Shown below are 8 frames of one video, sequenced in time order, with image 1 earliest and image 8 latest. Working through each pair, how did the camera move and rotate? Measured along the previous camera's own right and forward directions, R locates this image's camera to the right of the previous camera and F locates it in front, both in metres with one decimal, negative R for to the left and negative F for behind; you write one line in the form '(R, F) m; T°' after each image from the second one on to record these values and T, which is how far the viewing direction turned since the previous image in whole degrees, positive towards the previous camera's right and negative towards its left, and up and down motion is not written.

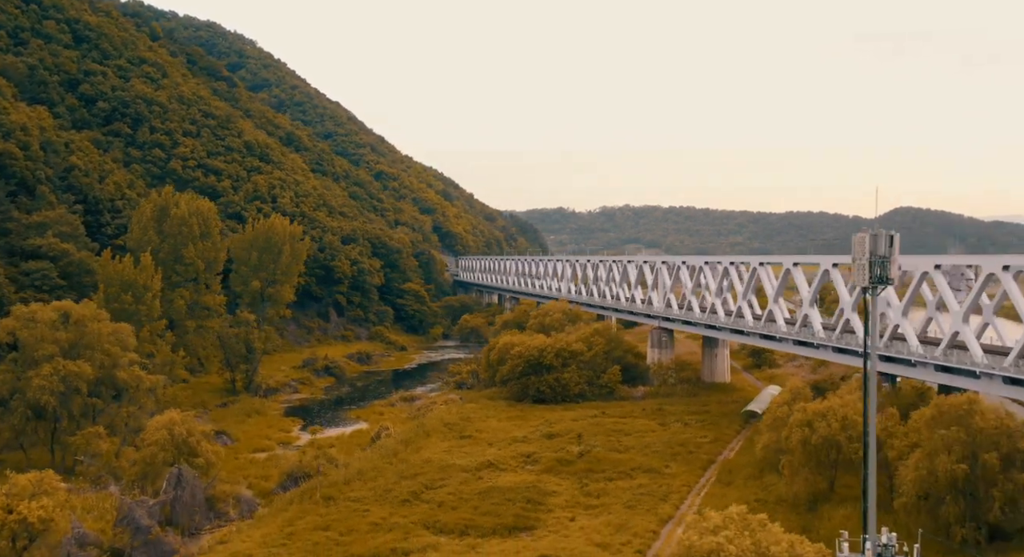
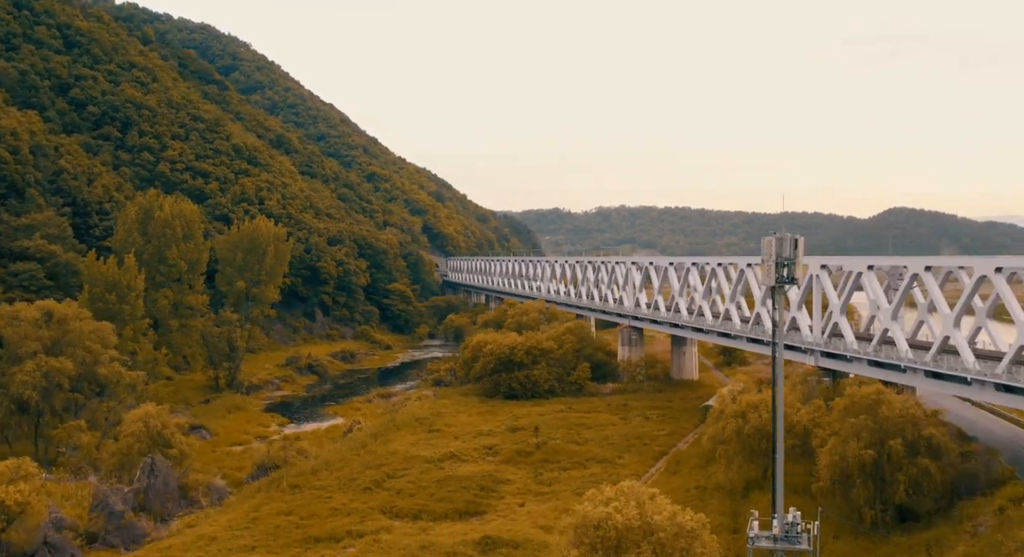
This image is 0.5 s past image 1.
(+1.8, -1.9) m; 0°
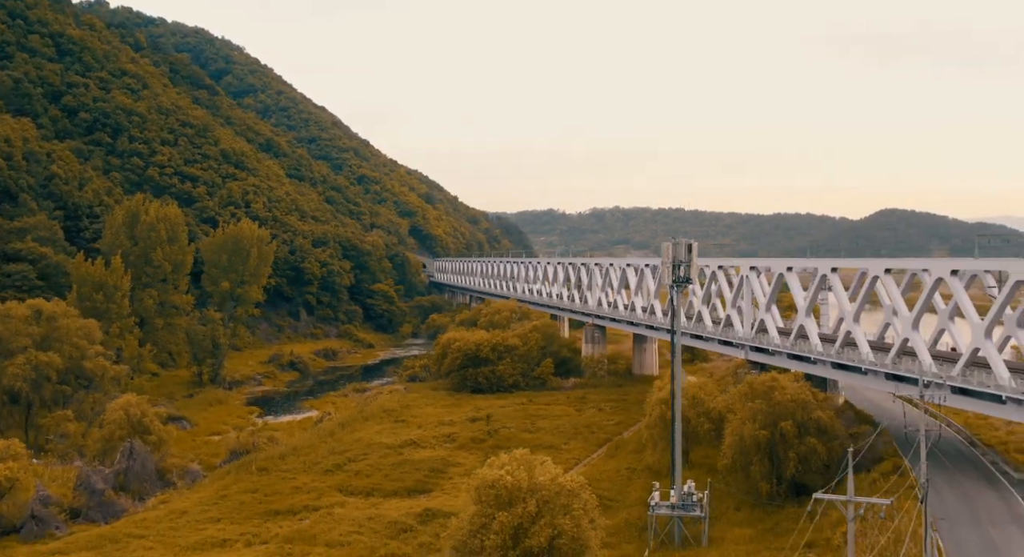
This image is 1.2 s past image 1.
(+2.3, -3.3) m; 0°
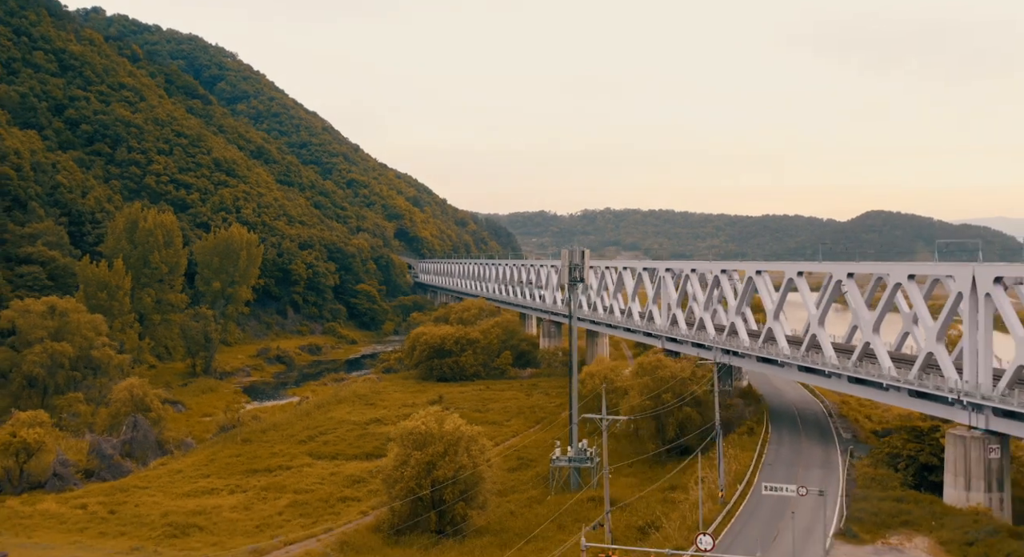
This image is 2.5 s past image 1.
(+2.8, -7.0) m; 0°
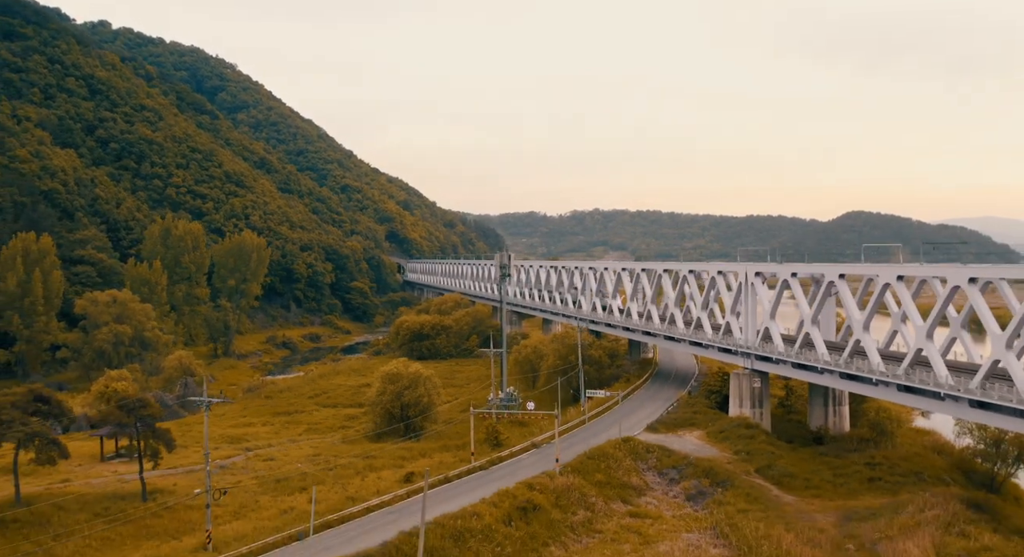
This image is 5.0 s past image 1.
(+2.8, -15.0) m; 0°
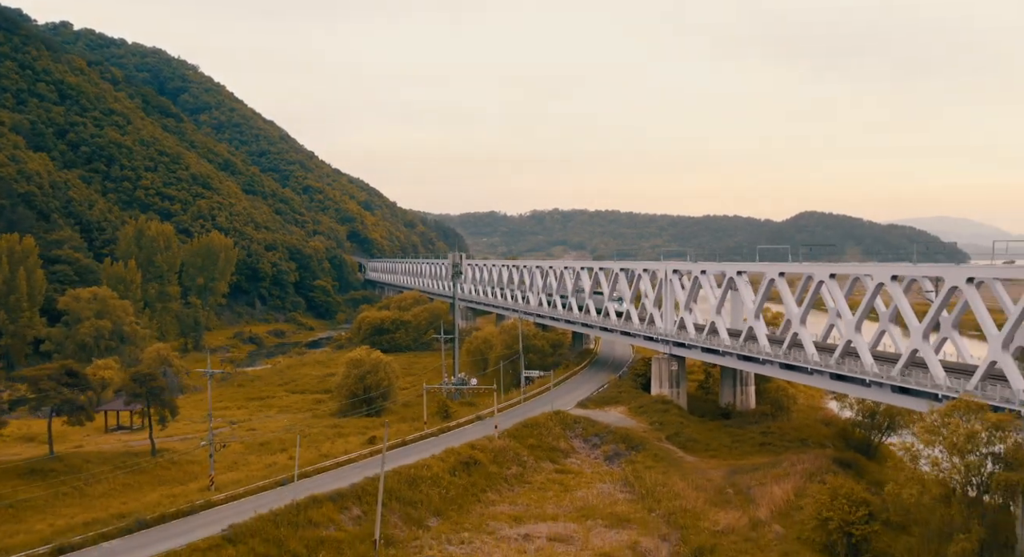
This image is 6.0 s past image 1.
(+0.7, -6.0) m; +3°
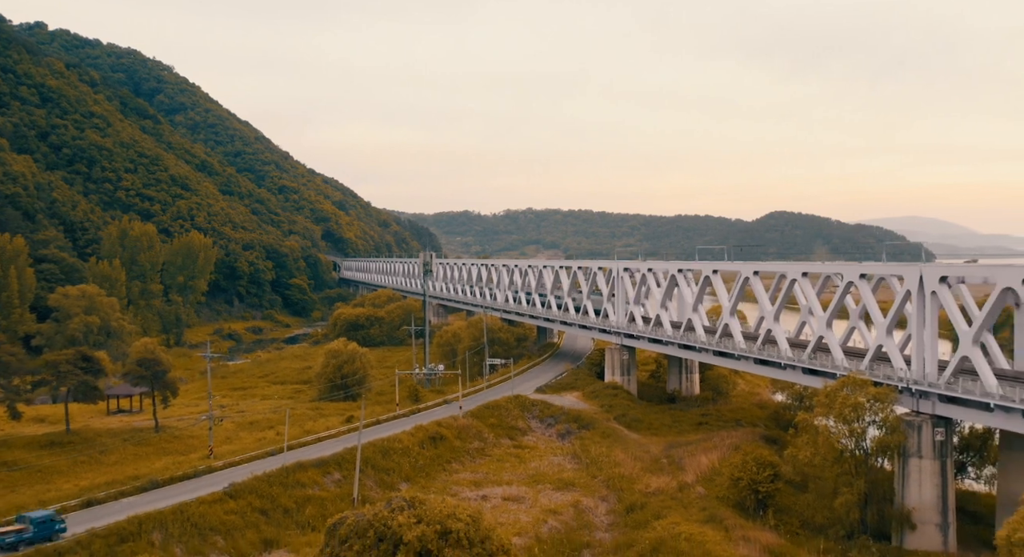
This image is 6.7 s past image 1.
(+0.6, -4.6) m; +2°
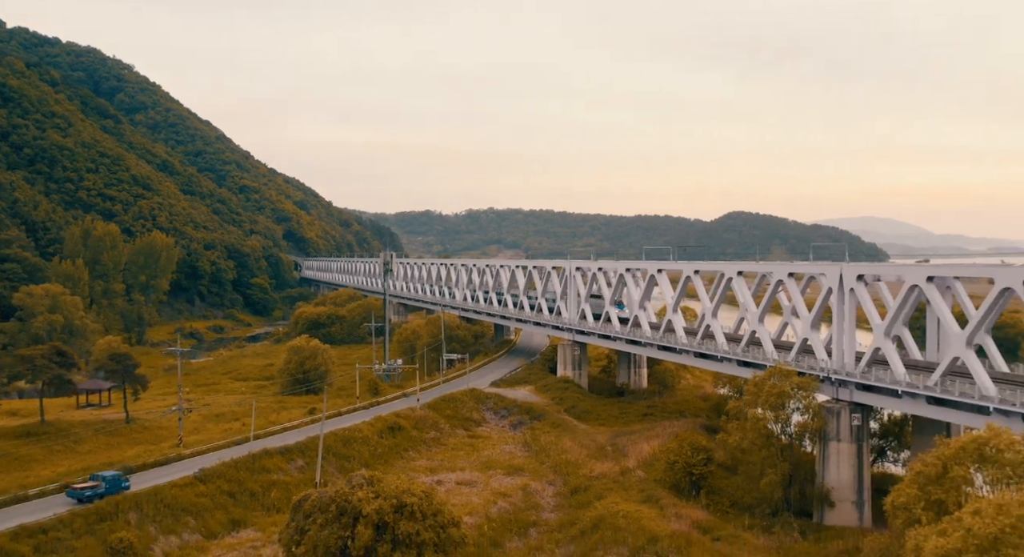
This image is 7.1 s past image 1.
(+0.4, -2.4) m; +3°
